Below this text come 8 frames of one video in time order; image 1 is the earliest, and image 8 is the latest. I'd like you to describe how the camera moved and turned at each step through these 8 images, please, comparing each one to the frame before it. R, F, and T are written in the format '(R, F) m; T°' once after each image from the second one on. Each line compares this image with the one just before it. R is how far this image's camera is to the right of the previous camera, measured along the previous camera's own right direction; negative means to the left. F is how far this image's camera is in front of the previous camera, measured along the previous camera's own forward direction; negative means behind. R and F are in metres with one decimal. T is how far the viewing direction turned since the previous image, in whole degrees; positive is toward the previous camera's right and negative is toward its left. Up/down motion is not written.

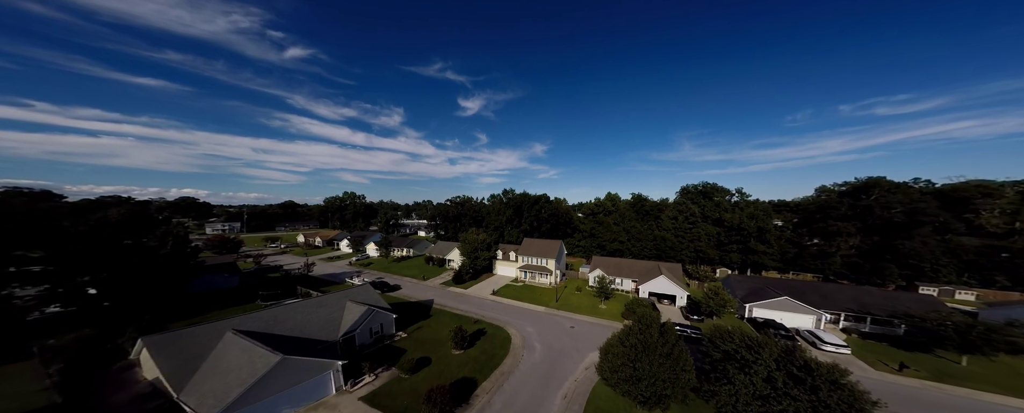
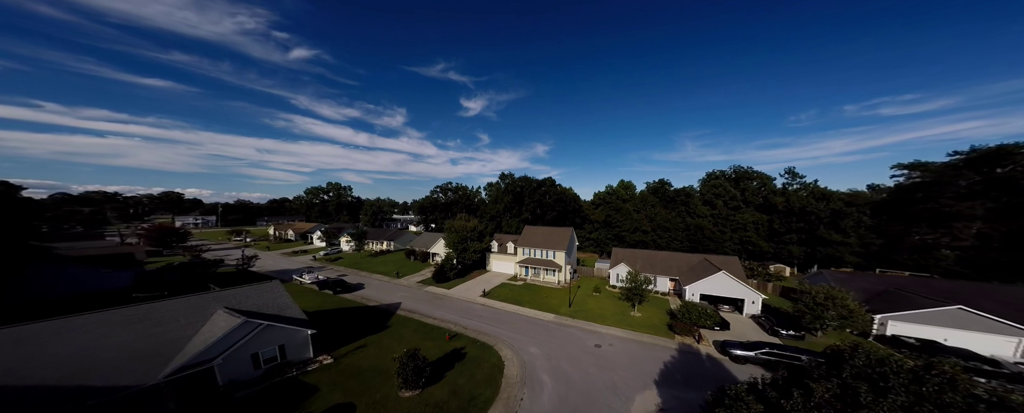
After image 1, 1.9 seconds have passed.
(+0.7, +11.2) m; 0°
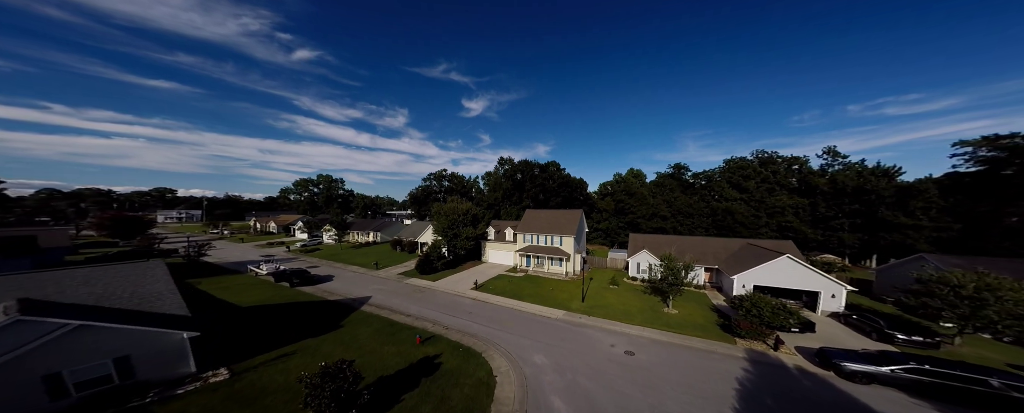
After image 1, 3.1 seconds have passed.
(+0.4, +6.3) m; 0°
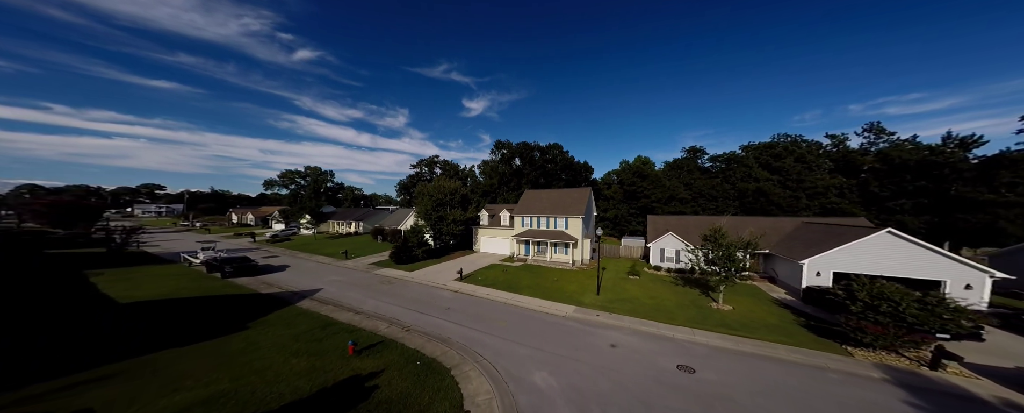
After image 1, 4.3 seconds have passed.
(+0.6, +5.7) m; 0°
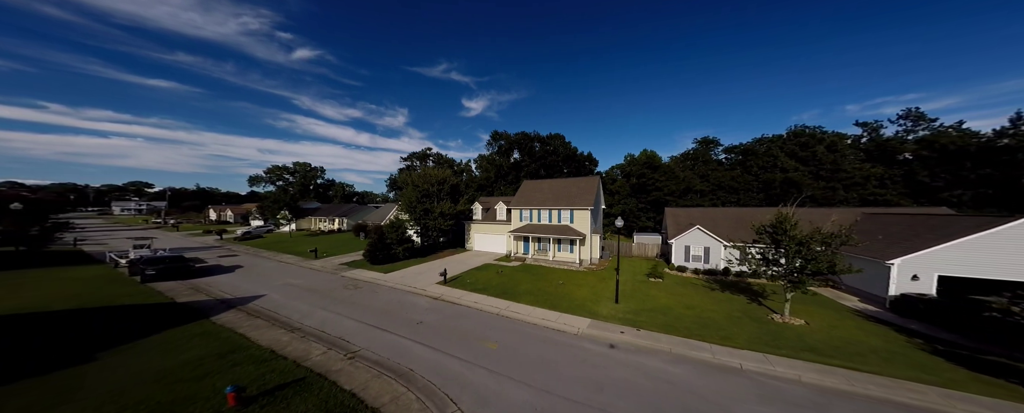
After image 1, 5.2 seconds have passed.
(+0.3, +4.1) m; 0°
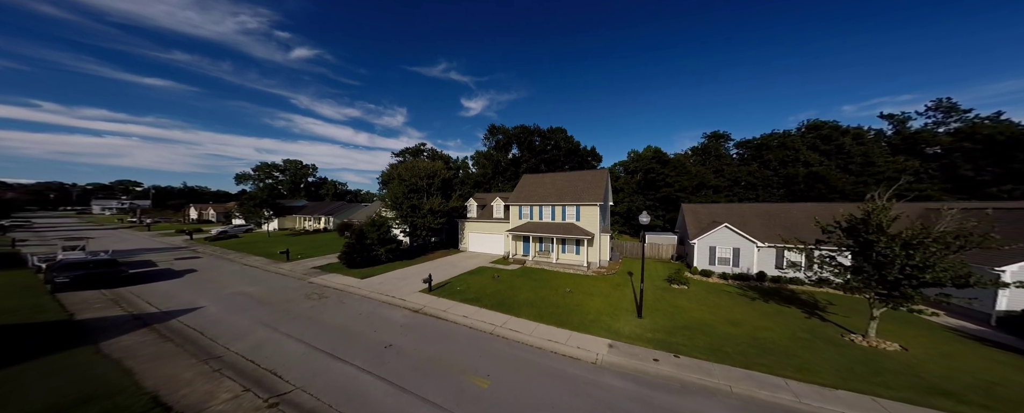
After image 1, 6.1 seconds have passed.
(+0.1, +2.9) m; 0°
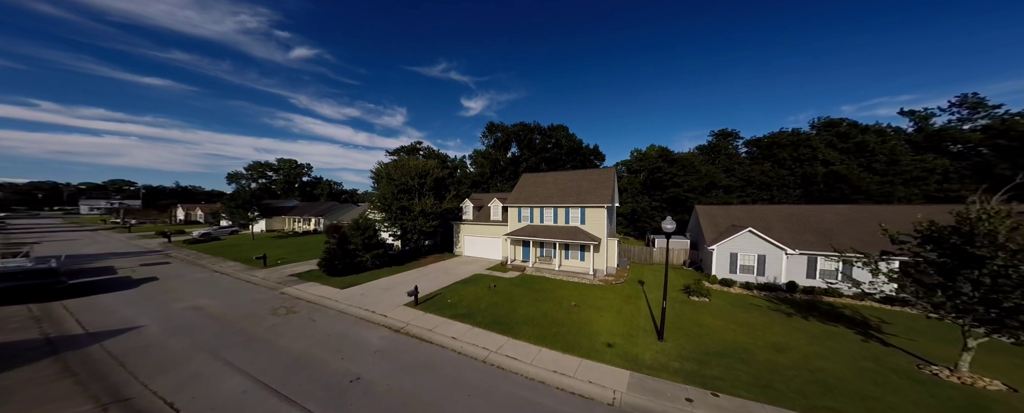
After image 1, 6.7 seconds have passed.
(+0.1, +1.9) m; 0°
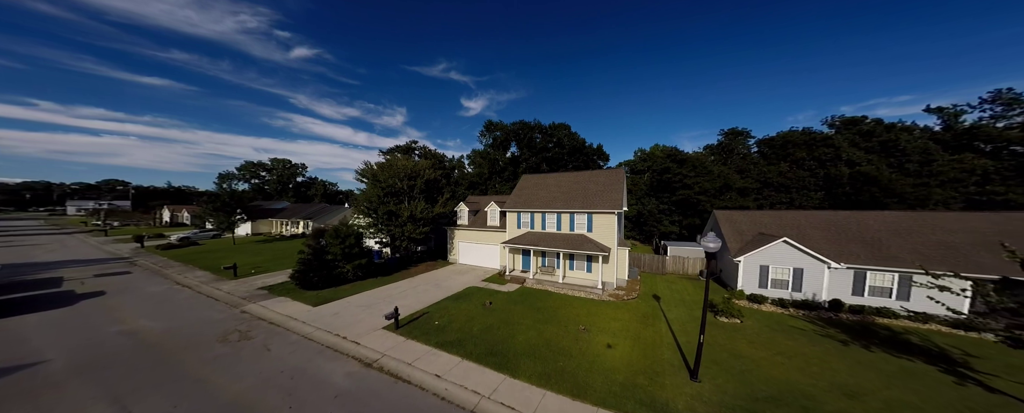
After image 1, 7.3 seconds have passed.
(+0.1, +2.1) m; 0°
